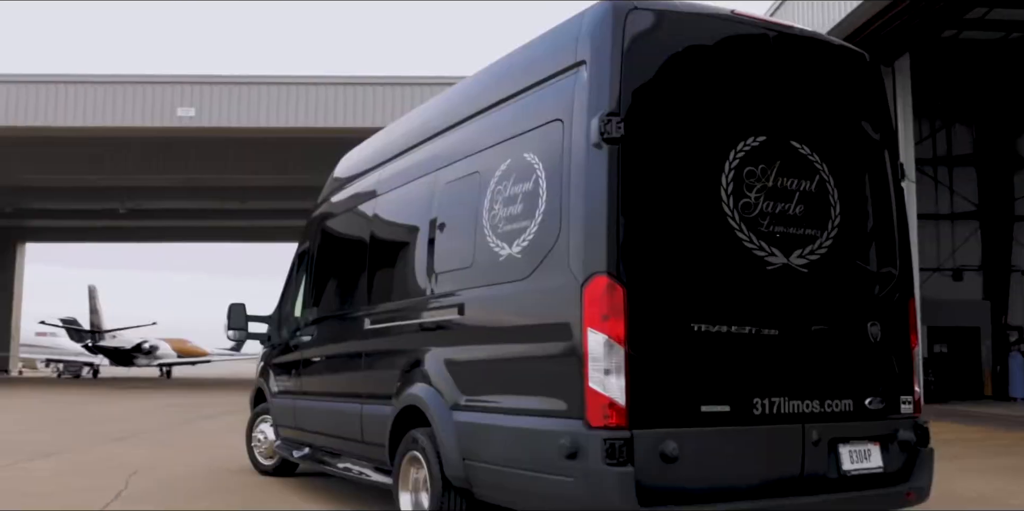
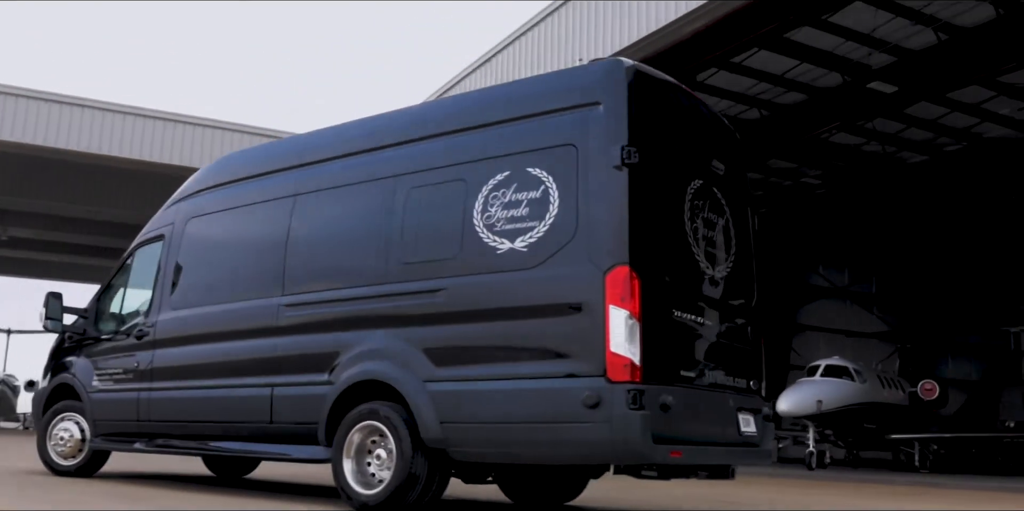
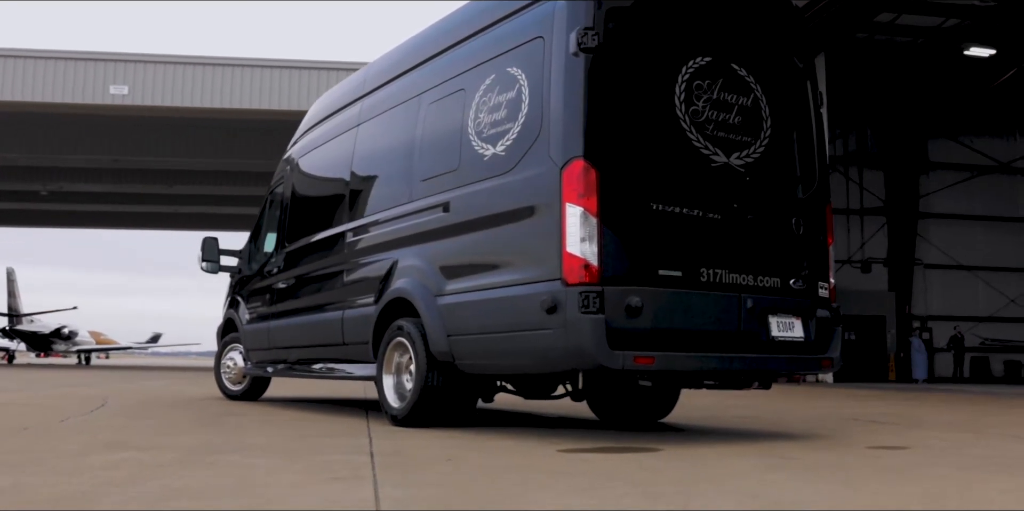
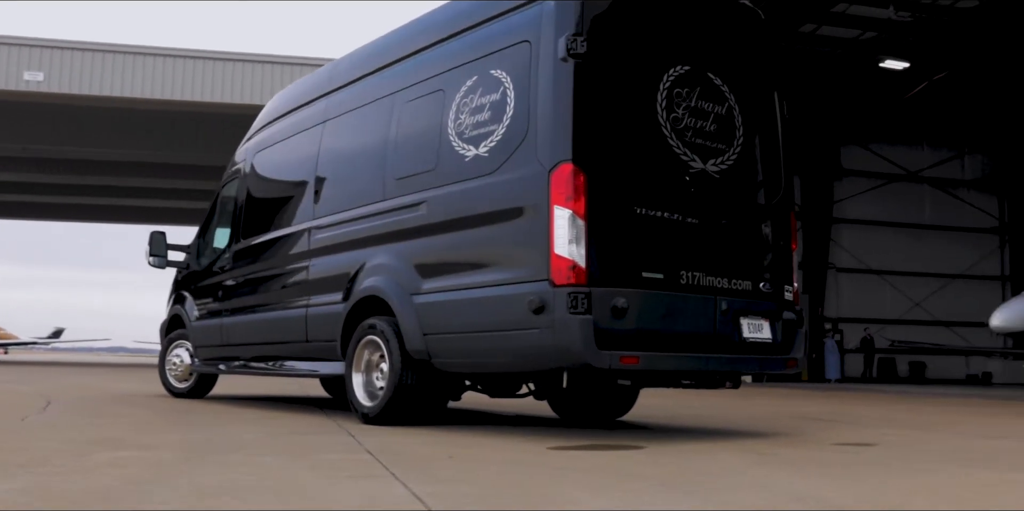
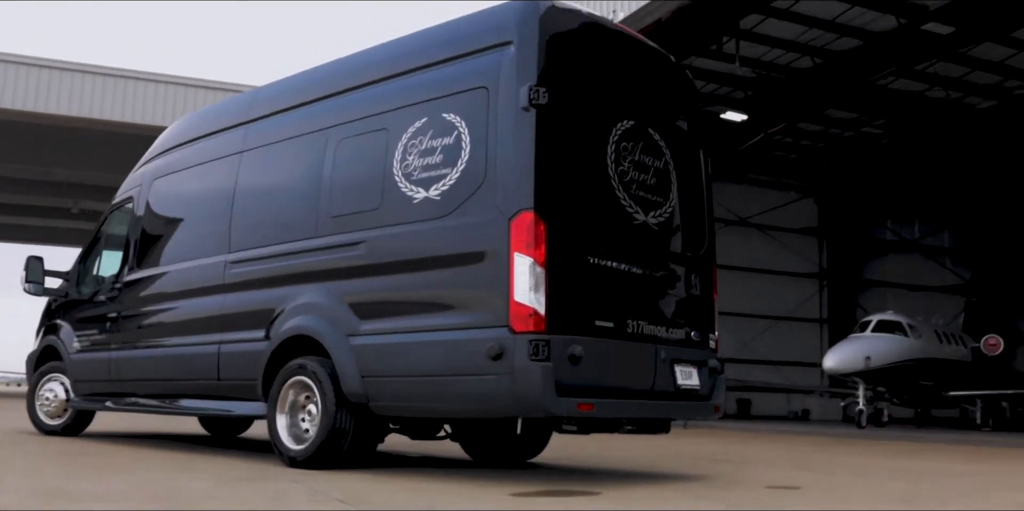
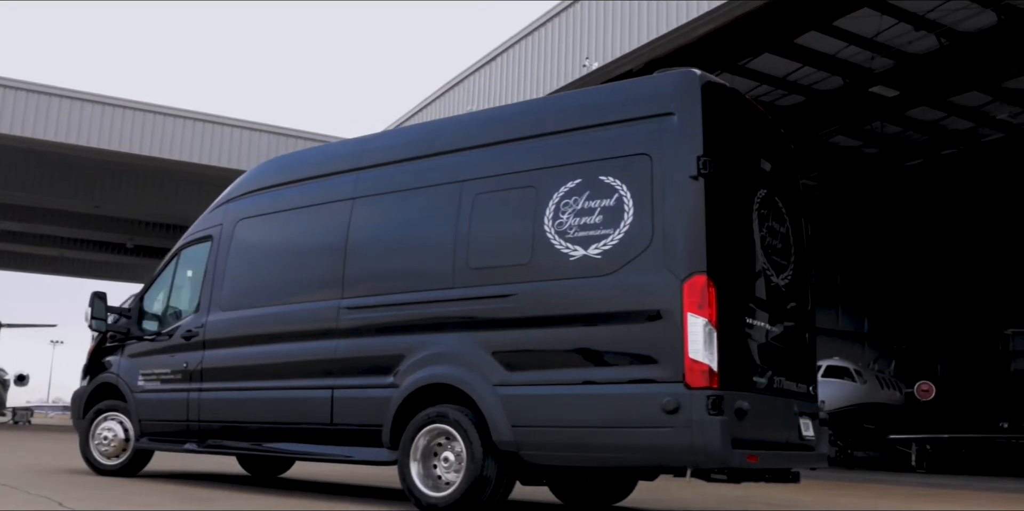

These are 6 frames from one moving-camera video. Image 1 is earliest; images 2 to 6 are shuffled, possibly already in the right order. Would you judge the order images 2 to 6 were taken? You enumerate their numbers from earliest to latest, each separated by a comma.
3, 4, 5, 2, 6
